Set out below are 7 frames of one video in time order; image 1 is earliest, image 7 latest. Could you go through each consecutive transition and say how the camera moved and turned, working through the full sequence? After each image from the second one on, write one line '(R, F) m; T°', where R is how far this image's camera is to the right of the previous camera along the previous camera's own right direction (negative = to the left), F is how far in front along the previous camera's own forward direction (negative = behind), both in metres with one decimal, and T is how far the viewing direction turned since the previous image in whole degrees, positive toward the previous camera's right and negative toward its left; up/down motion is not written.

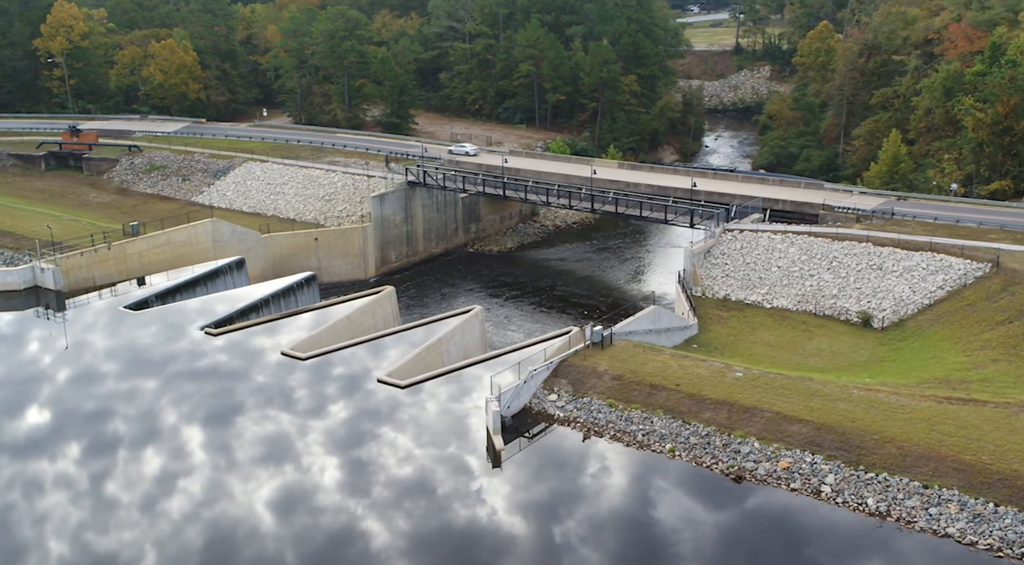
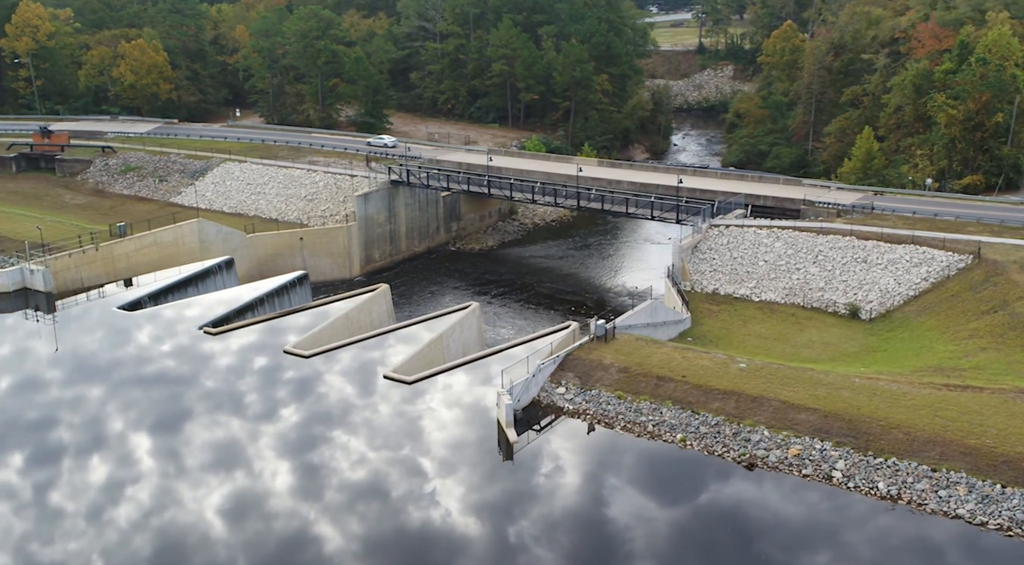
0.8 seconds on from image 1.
(-1.2, -0.1) m; +2°
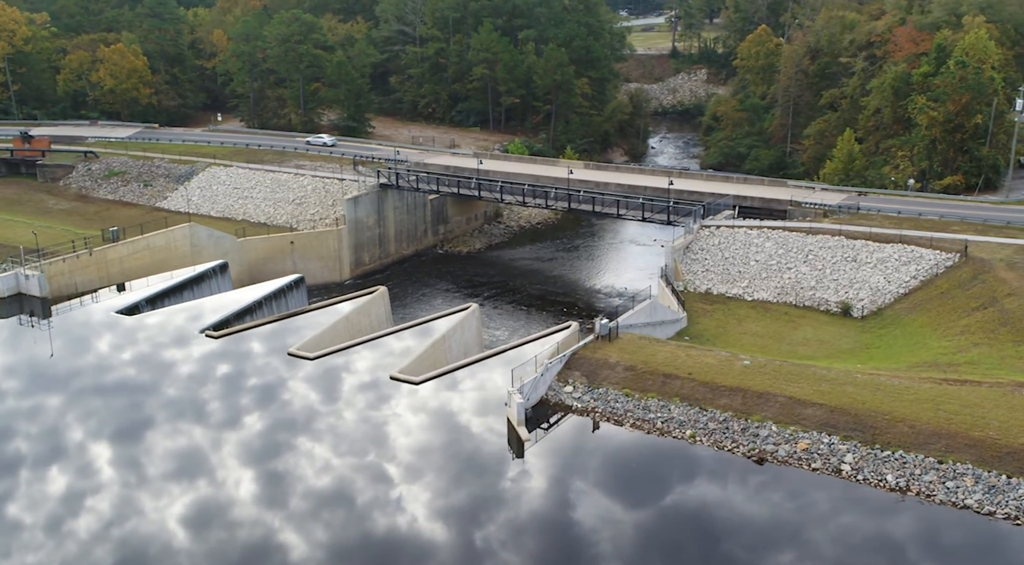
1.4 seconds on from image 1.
(-0.9, -0.1) m; +2°
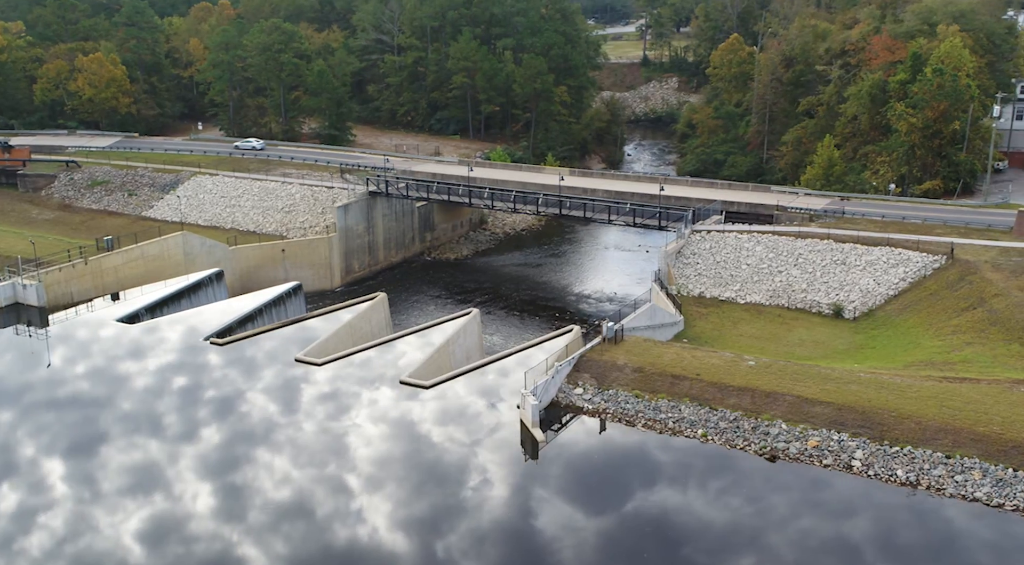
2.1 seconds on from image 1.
(-1.1, -0.2) m; +2°
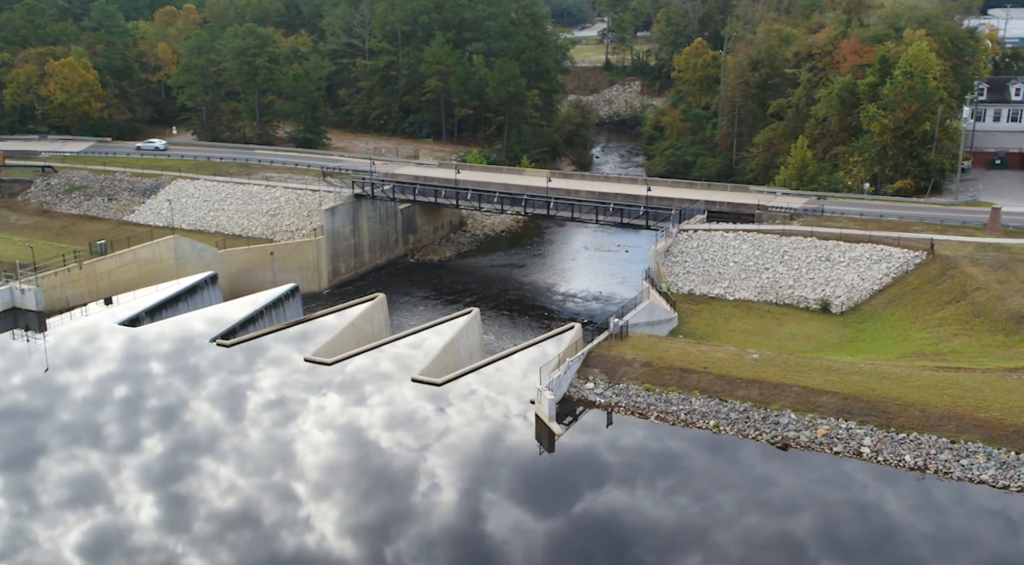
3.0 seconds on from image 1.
(-1.4, -0.3) m; +2°
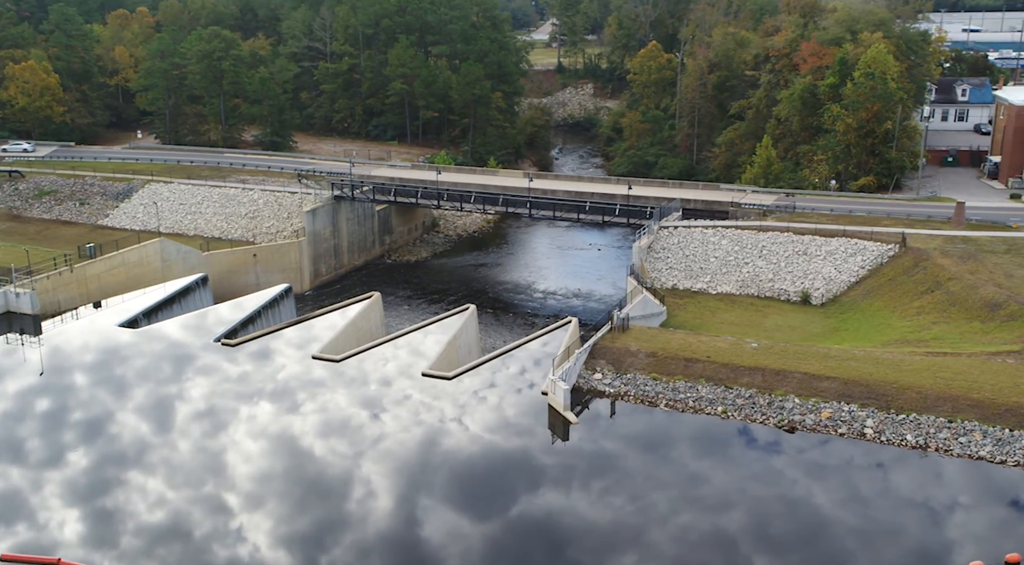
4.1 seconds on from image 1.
(-1.7, -0.5) m; +3°
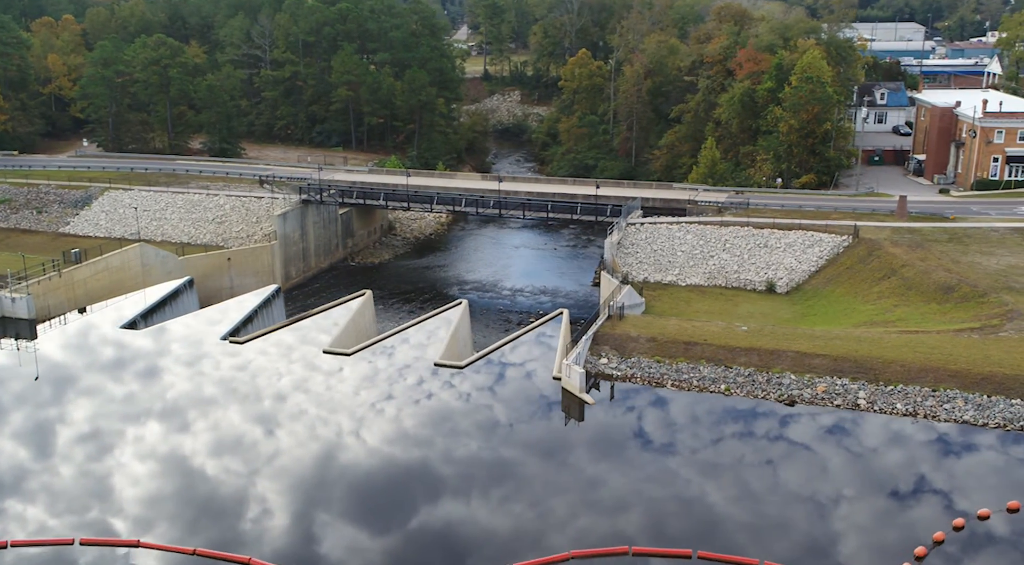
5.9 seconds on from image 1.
(-2.7, -1.1) m; +5°
